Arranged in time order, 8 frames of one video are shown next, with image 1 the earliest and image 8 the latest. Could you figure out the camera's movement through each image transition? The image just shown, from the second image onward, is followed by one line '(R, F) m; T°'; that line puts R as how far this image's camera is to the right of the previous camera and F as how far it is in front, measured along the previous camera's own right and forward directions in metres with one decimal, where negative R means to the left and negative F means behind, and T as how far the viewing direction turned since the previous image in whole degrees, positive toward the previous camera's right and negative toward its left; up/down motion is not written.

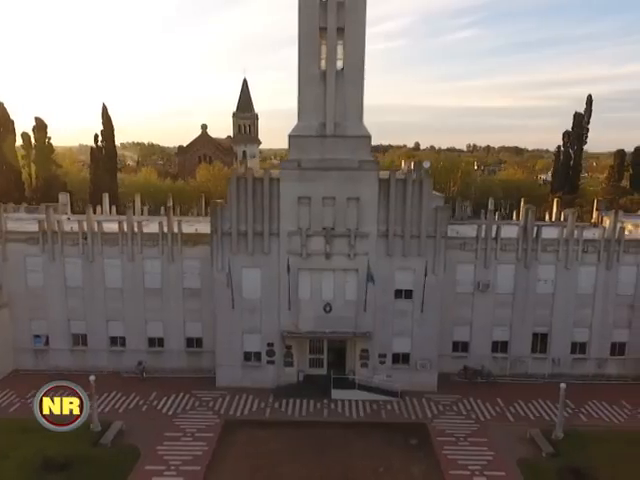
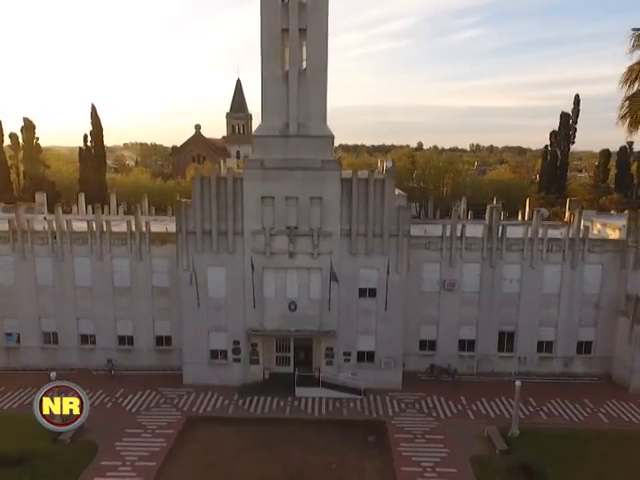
(+2.5, -0.3) m; -1°
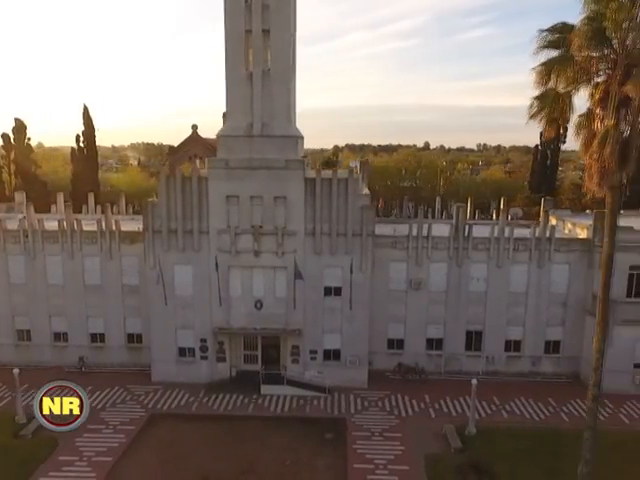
(+2.7, -0.2) m; -1°
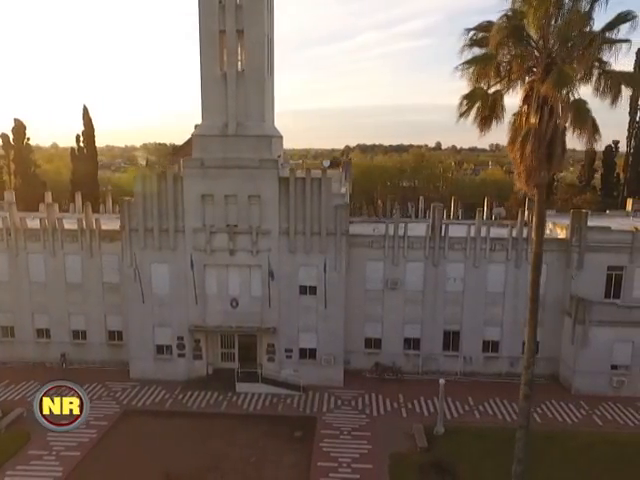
(+2.3, -0.1) m; -1°
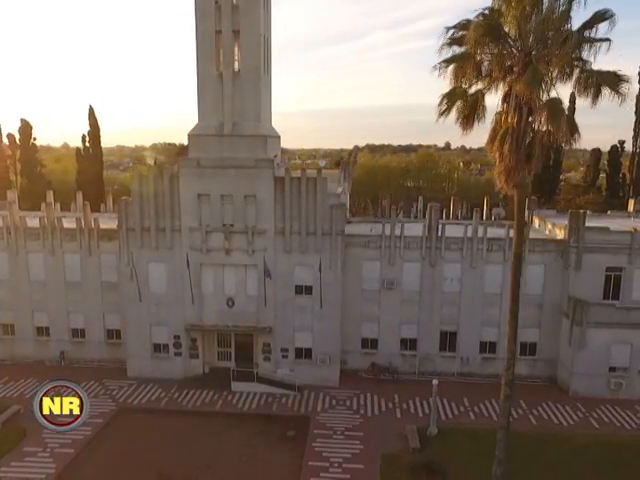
(+0.8, 0.0) m; -1°
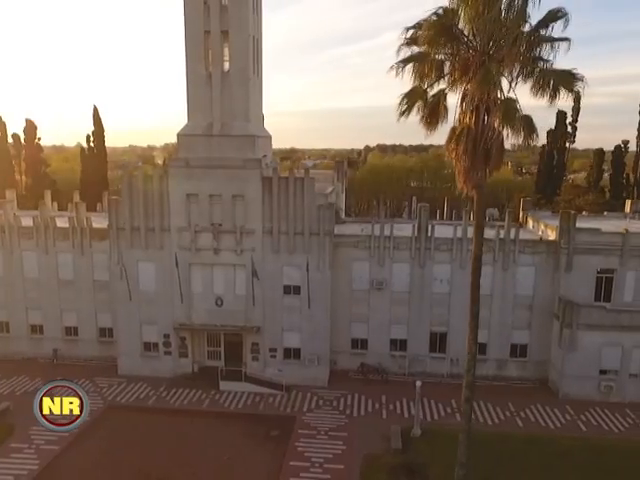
(+1.5, 0.0) m; -1°
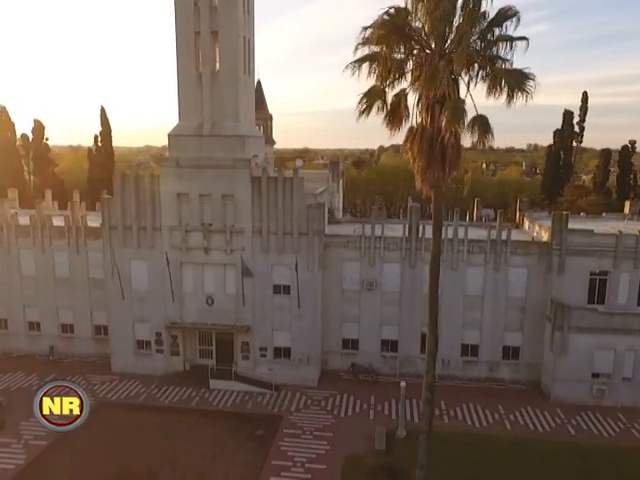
(+1.6, 0.0) m; -2°
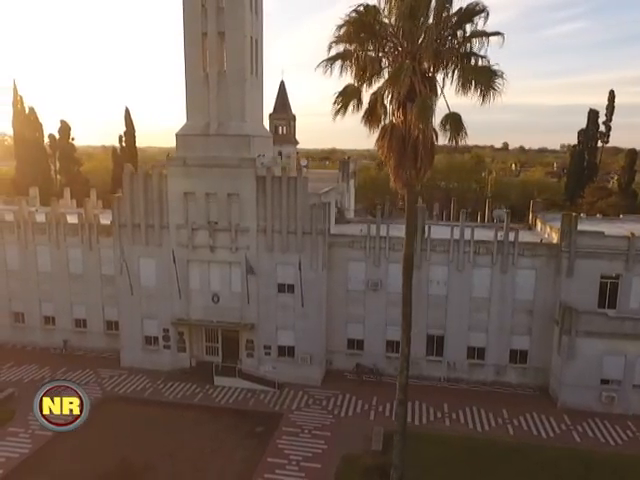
(+1.6, 0.0) m; -3°
